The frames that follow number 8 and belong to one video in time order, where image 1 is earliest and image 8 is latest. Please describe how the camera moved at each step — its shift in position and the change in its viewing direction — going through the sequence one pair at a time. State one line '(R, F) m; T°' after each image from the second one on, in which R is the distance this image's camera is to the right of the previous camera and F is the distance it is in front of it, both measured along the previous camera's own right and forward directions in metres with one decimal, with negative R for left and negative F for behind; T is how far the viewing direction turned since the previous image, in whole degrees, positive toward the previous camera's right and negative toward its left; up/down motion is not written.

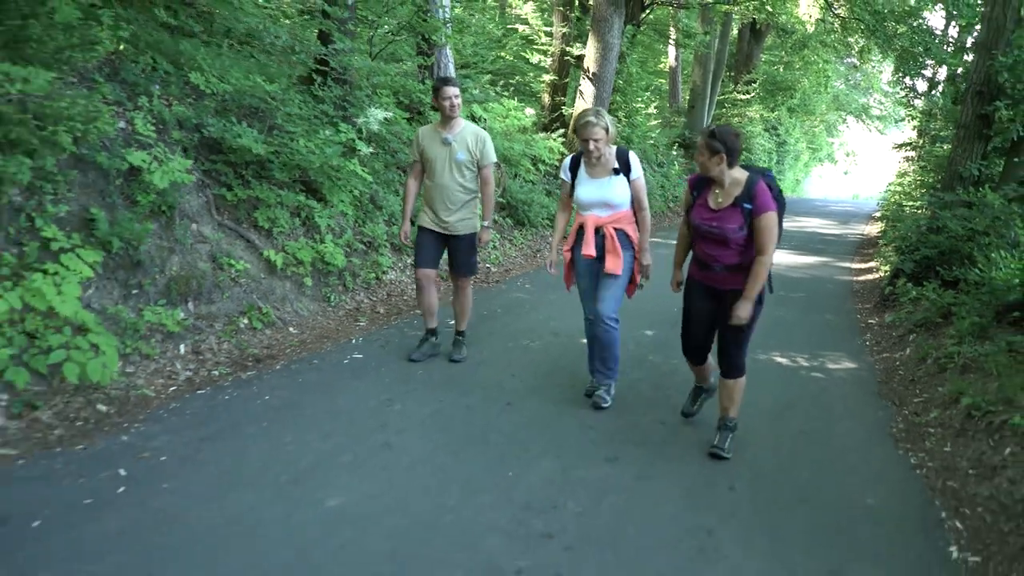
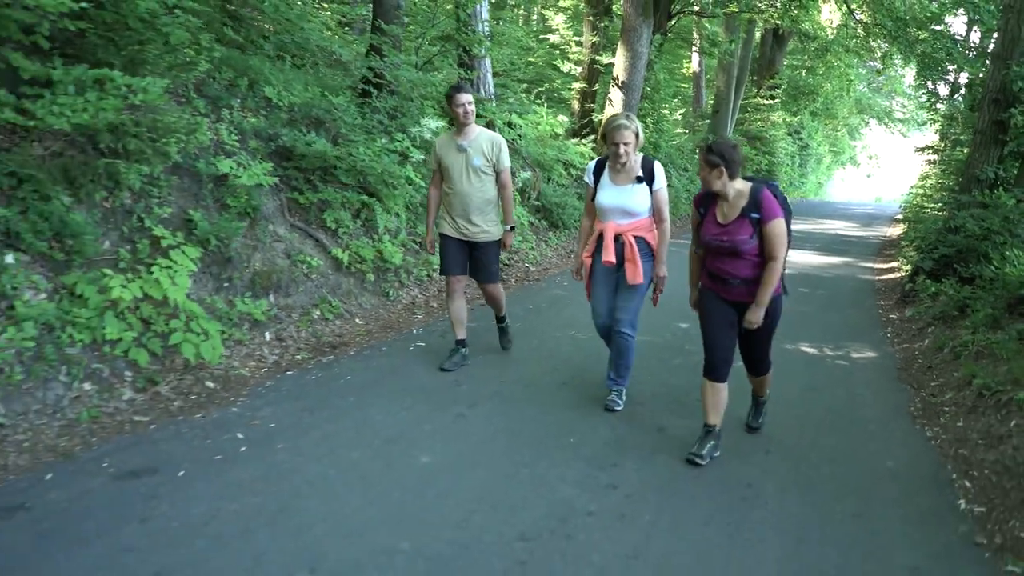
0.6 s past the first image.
(-0.2, -0.5) m; -1°
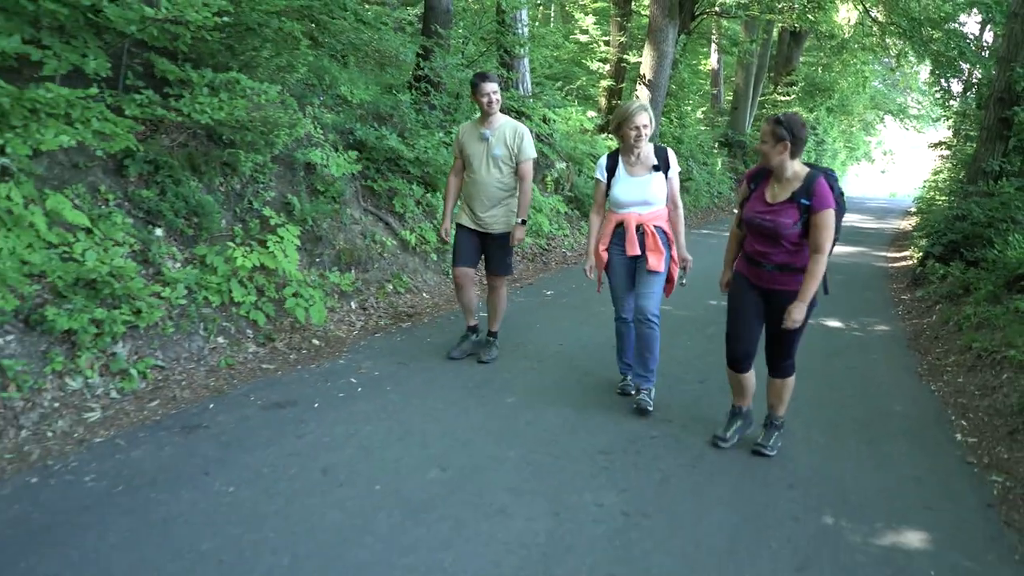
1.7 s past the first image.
(-0.3, -0.8) m; -1°
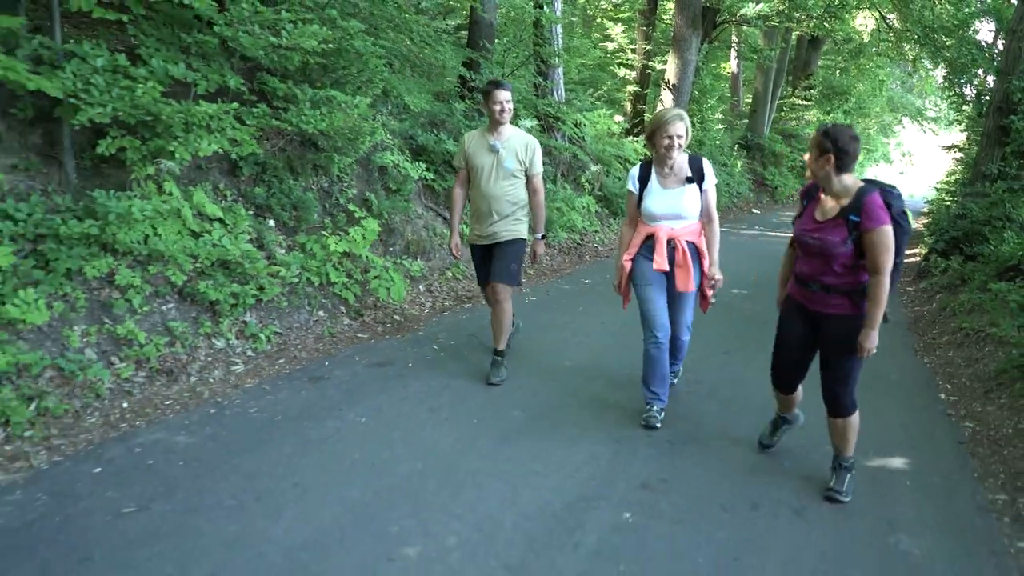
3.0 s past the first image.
(-0.3, -0.9) m; -1°
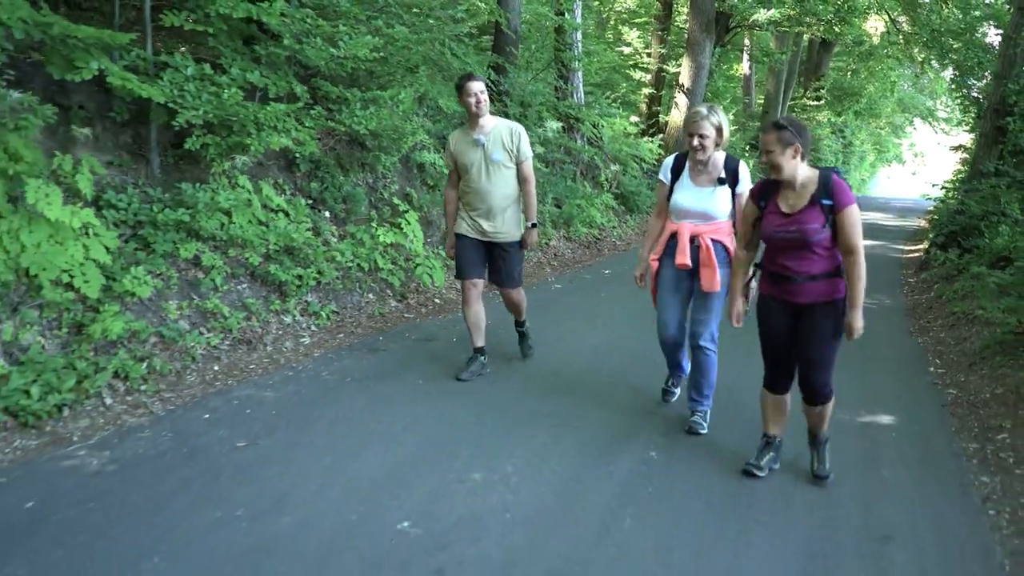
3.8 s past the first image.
(-0.2, -0.6) m; -1°
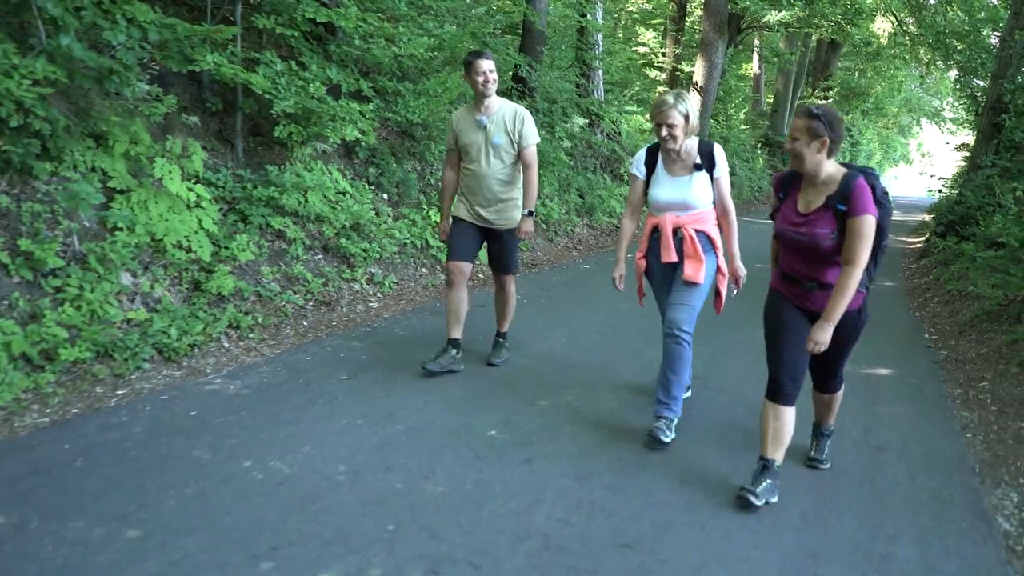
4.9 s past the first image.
(-0.3, -0.8) m; 0°
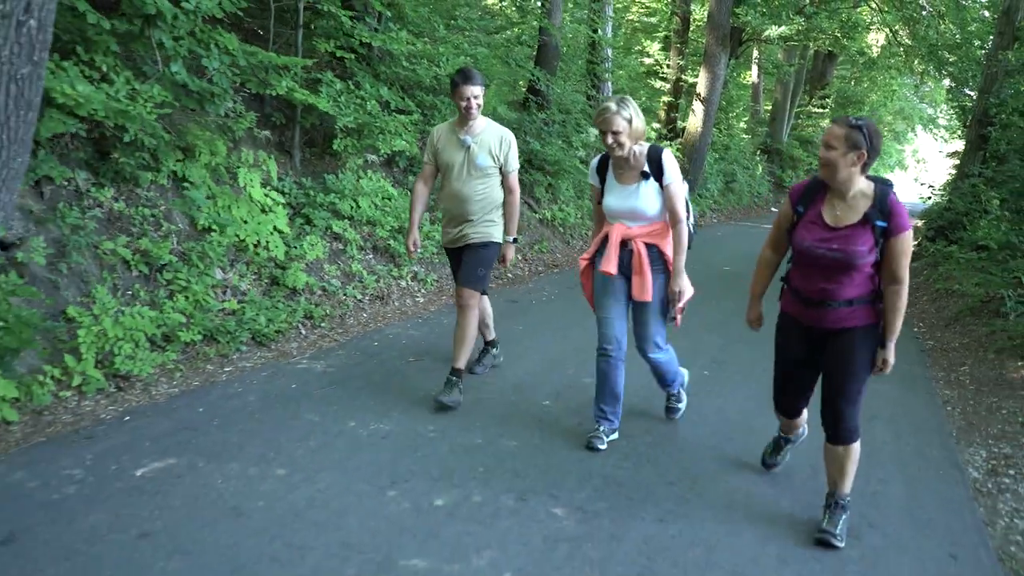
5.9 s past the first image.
(-0.3, -0.7) m; 0°
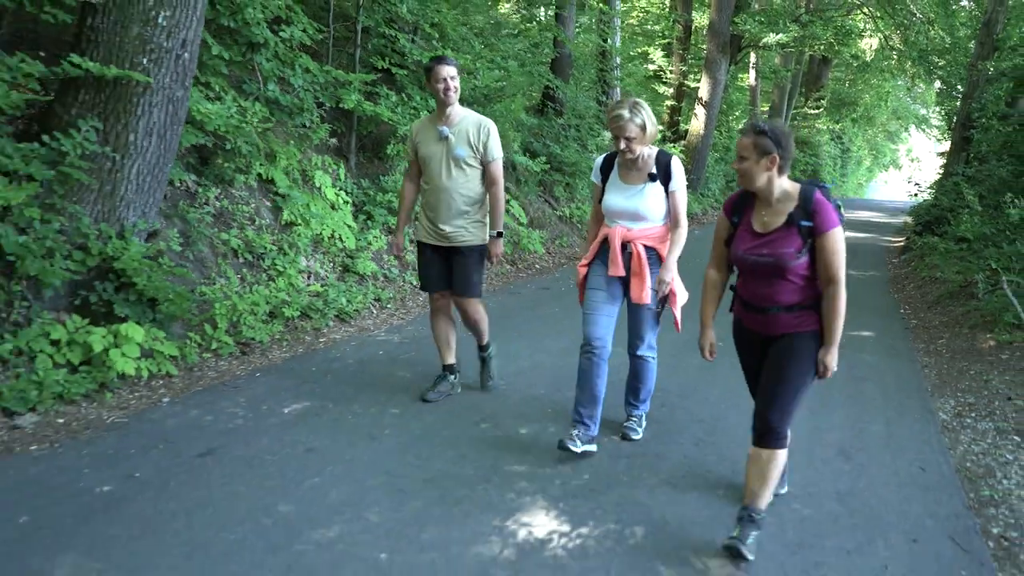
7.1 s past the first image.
(-0.4, -0.9) m; 0°
